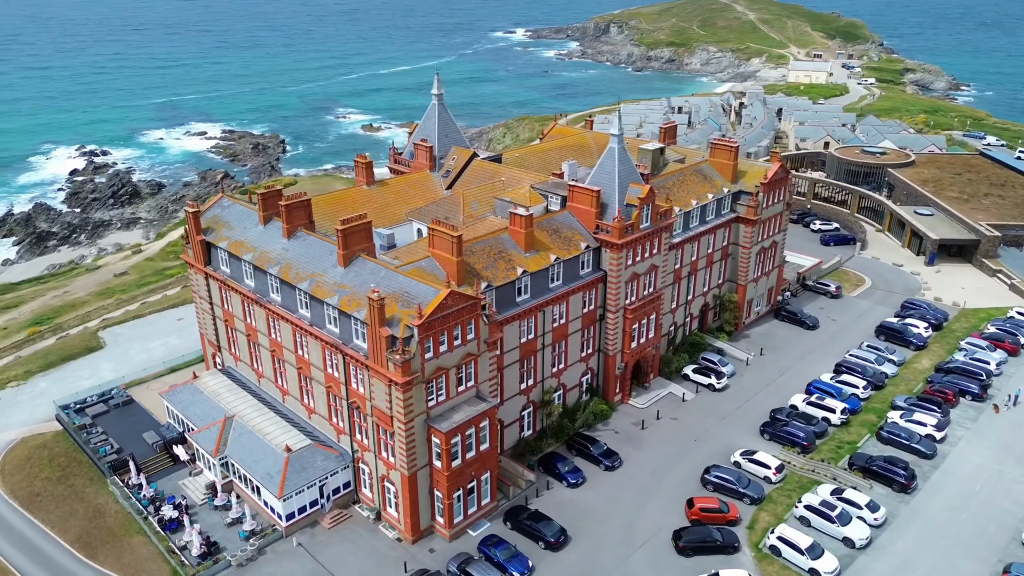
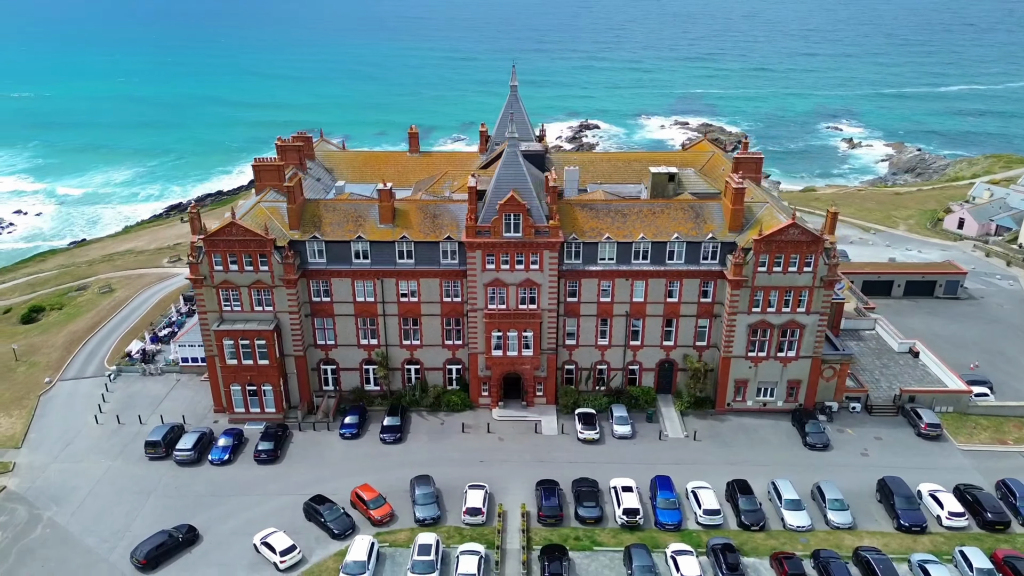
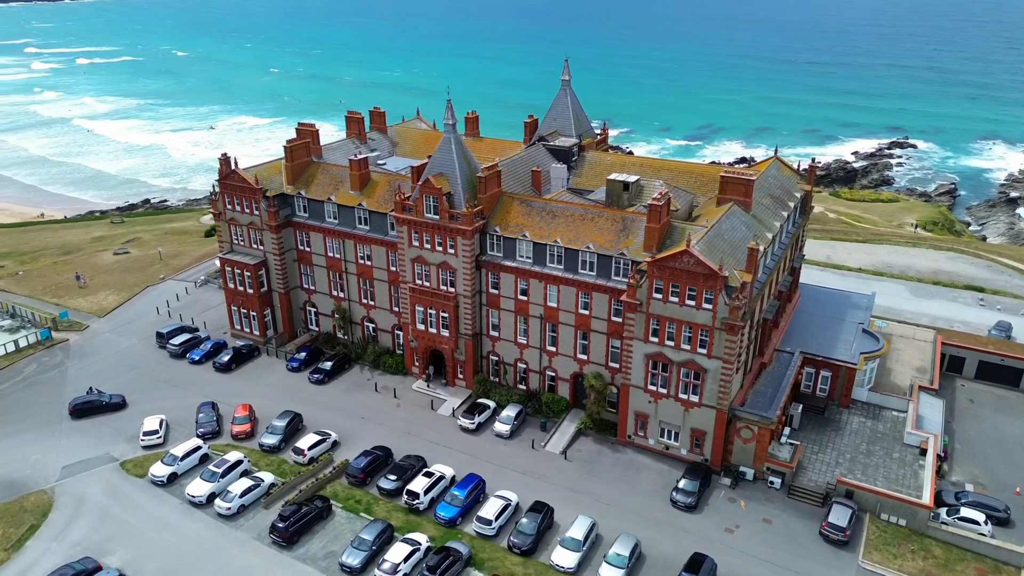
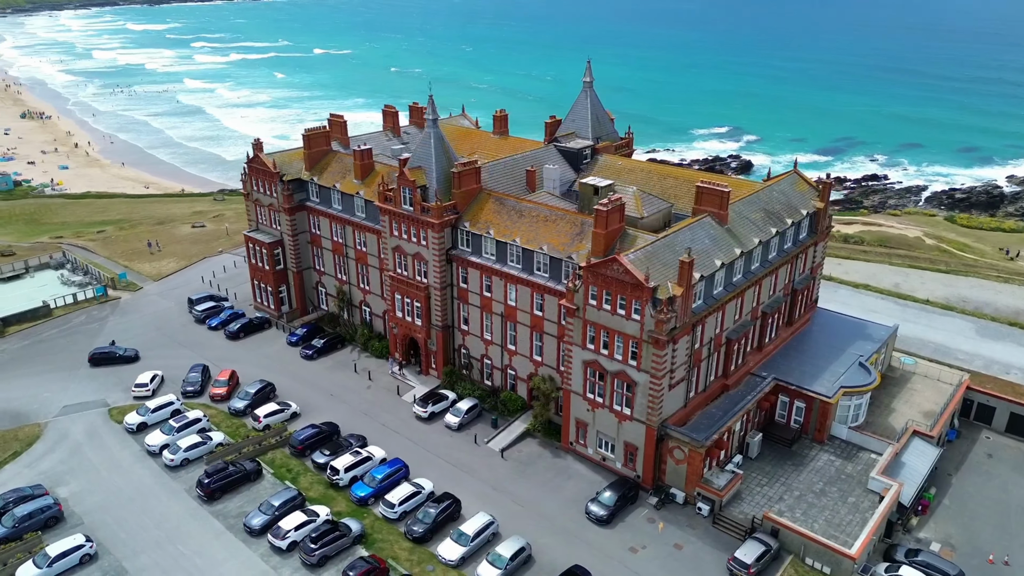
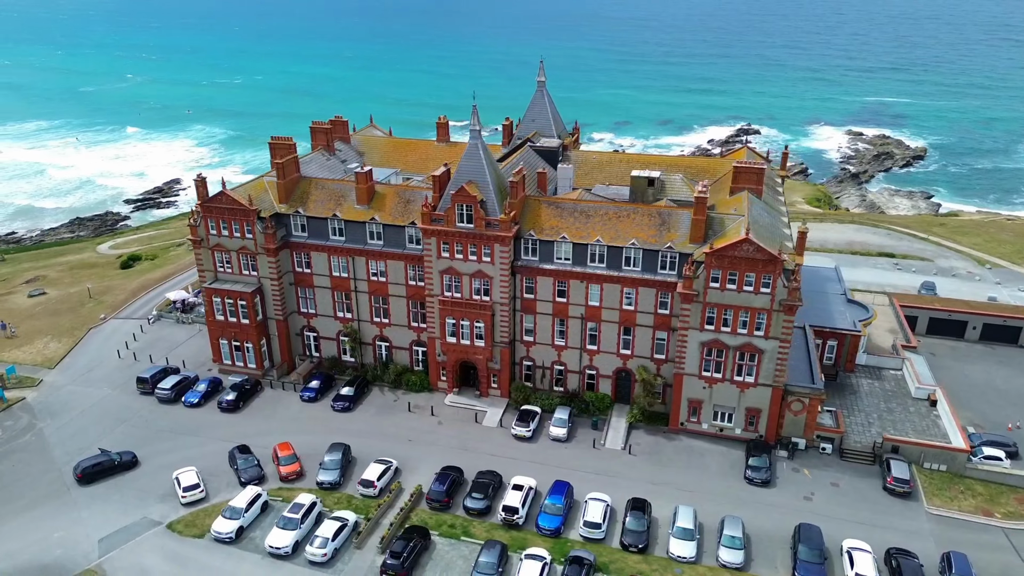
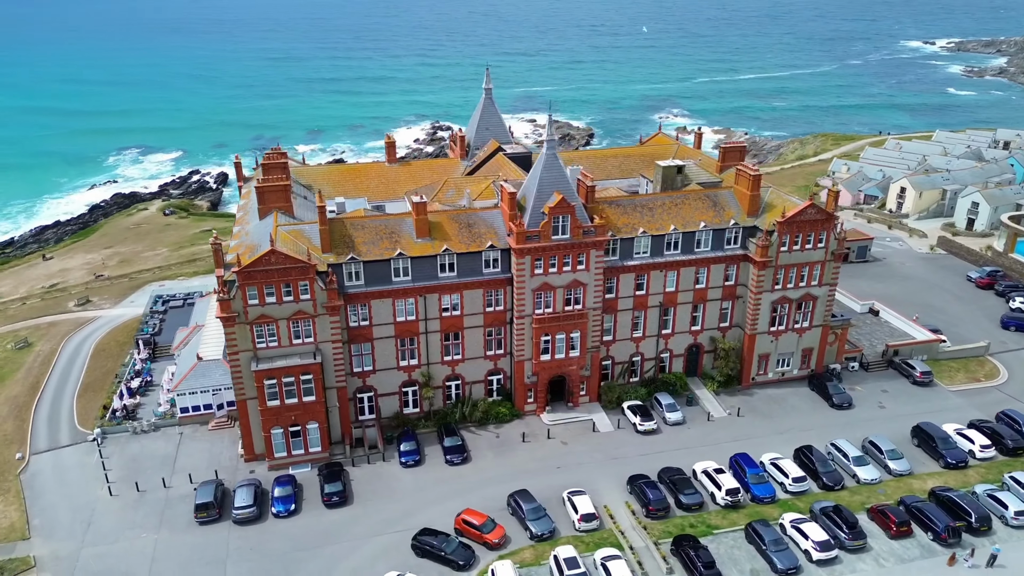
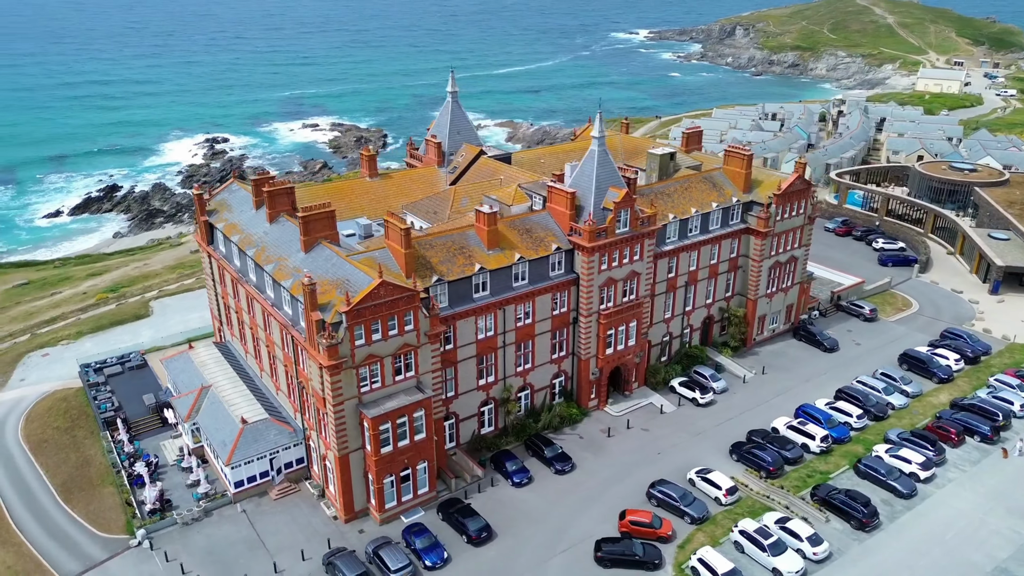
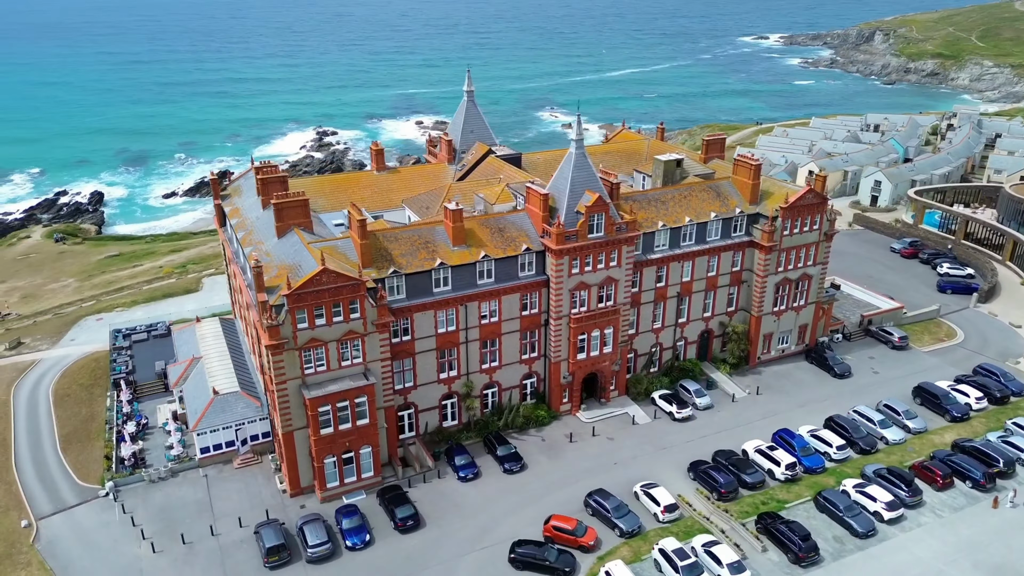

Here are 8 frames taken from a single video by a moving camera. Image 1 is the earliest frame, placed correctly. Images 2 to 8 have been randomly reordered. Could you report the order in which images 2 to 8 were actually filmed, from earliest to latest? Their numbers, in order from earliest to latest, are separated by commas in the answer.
7, 8, 6, 2, 5, 3, 4
